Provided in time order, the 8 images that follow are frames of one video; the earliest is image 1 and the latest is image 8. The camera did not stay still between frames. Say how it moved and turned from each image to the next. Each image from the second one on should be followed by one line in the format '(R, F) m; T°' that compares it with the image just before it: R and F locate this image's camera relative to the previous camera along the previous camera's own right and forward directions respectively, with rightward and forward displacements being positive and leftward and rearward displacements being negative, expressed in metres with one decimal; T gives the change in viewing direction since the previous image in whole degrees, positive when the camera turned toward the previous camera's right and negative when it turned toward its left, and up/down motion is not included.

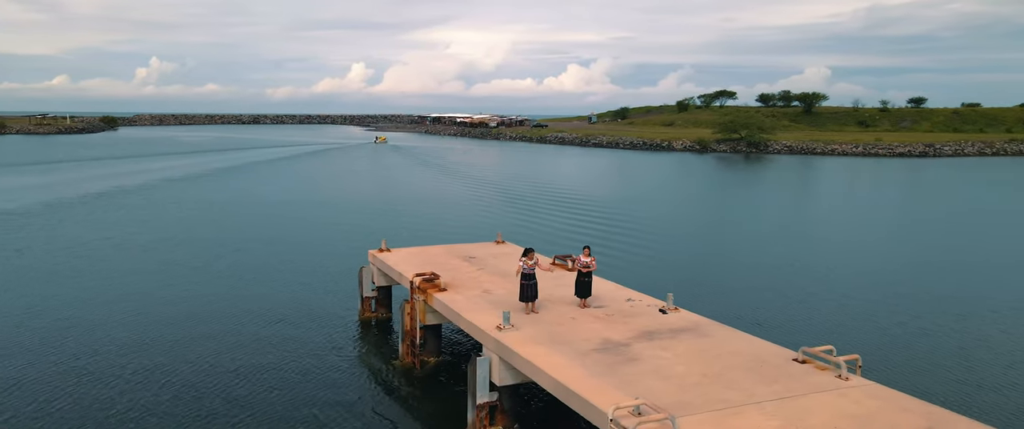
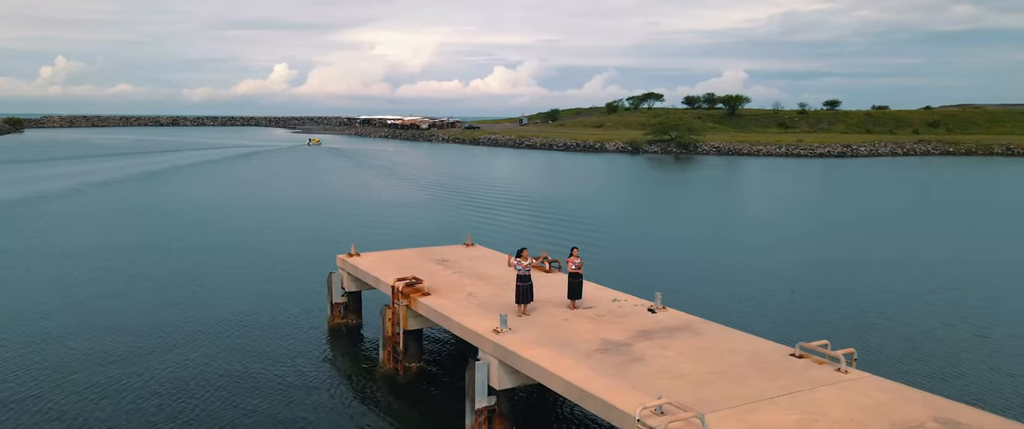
(-1.0, +0.1) m; +5°
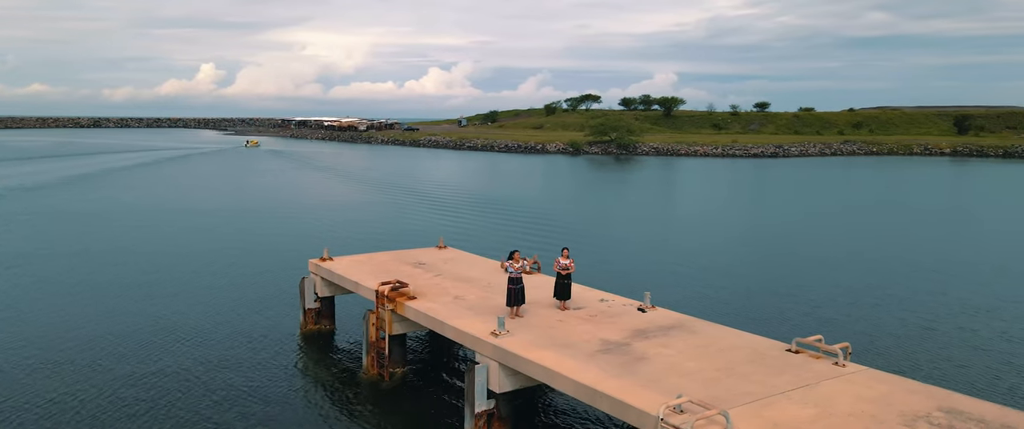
(-0.9, +0.1) m; +5°
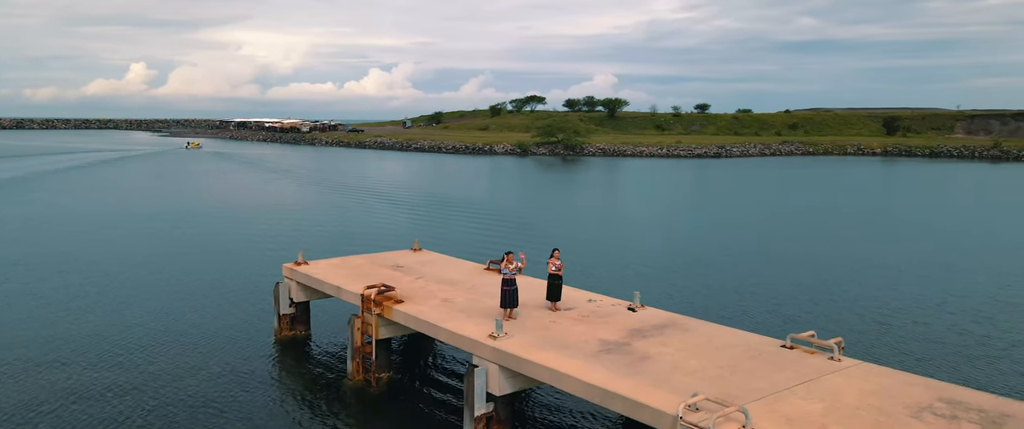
(-0.8, +0.1) m; +4°
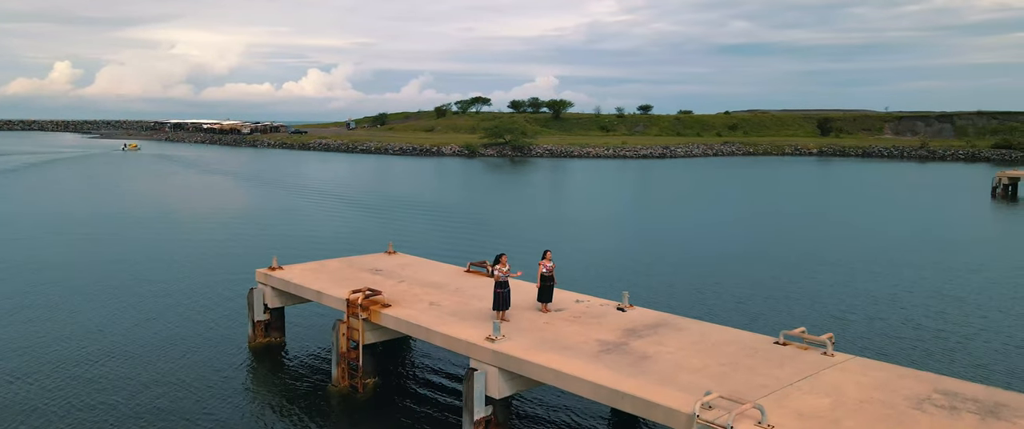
(-0.8, +0.1) m; +4°
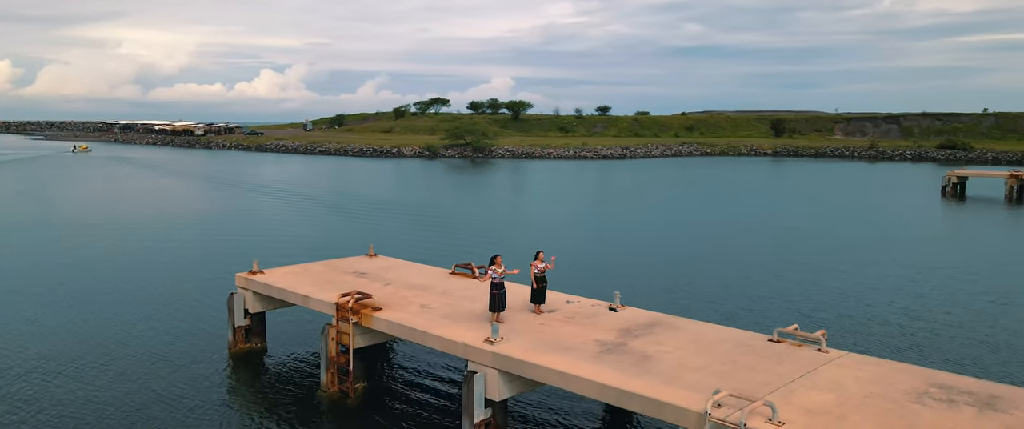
(-0.6, +0.1) m; +3°
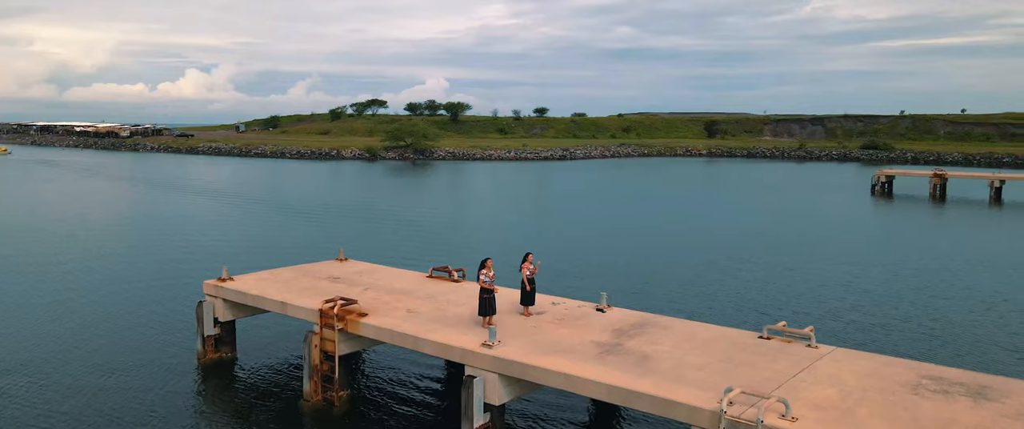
(-0.8, +0.1) m; +5°
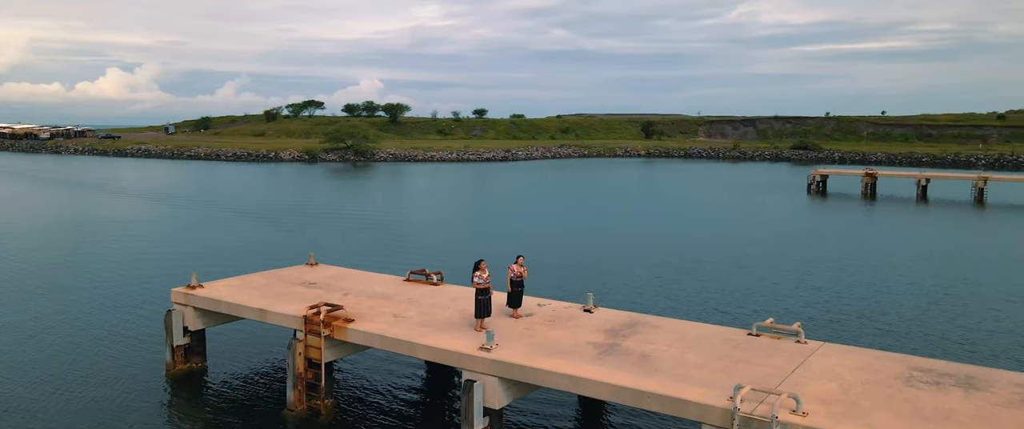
(-0.8, +0.1) m; +5°
